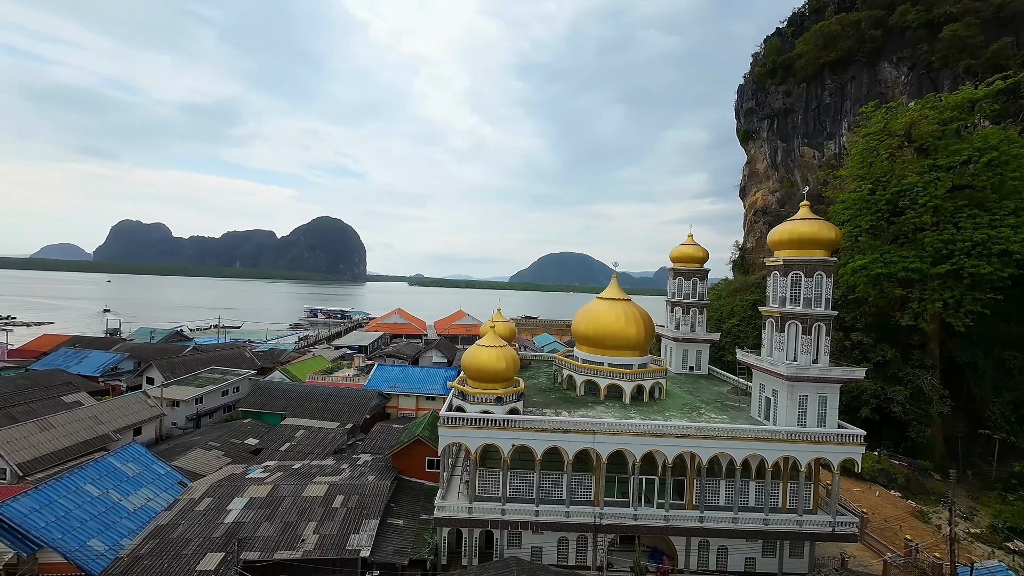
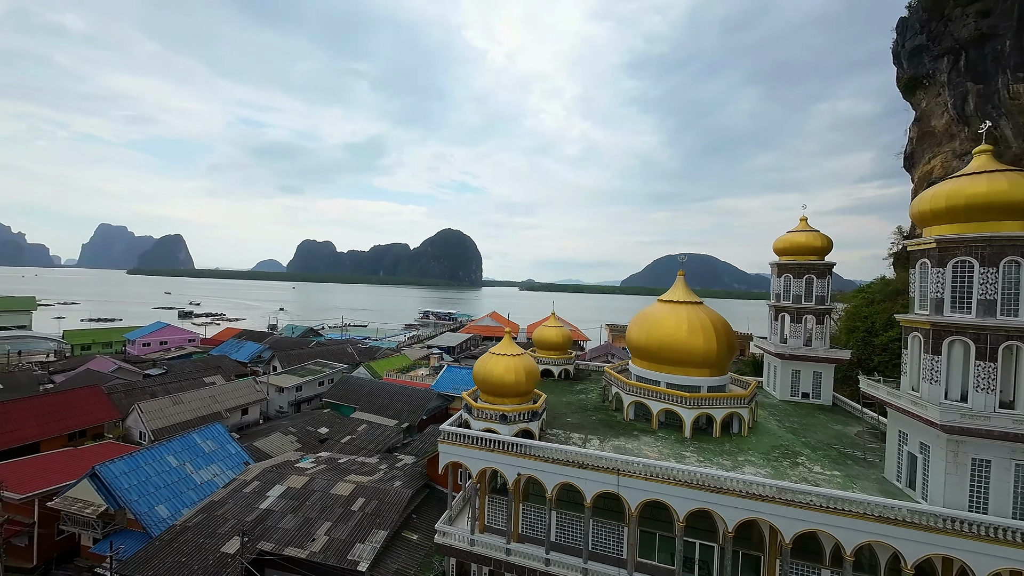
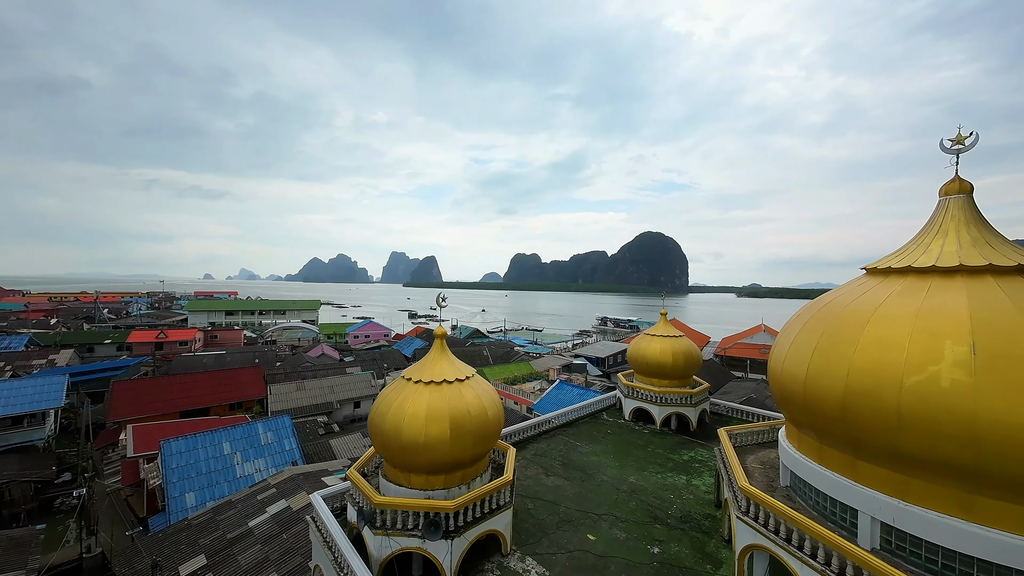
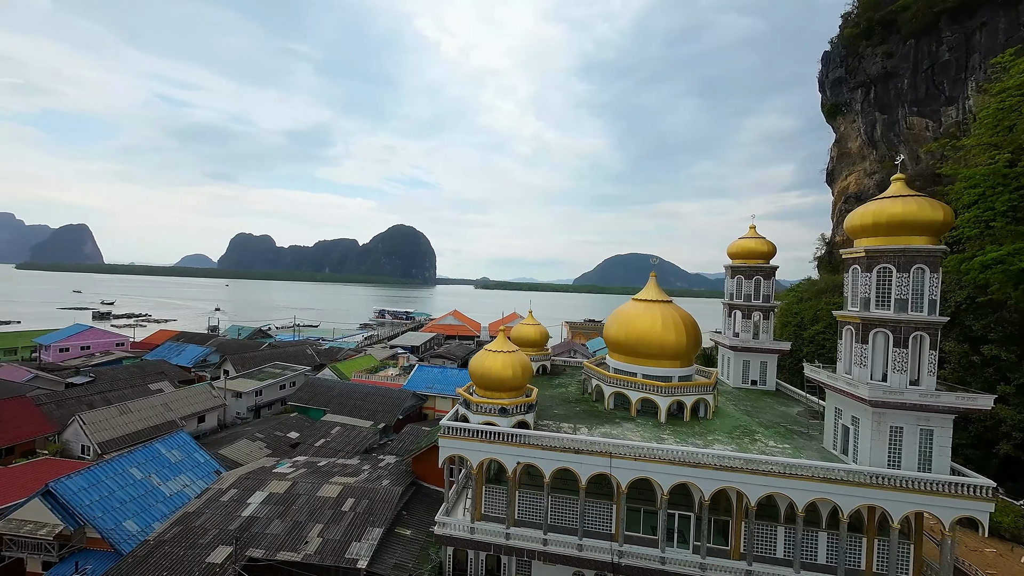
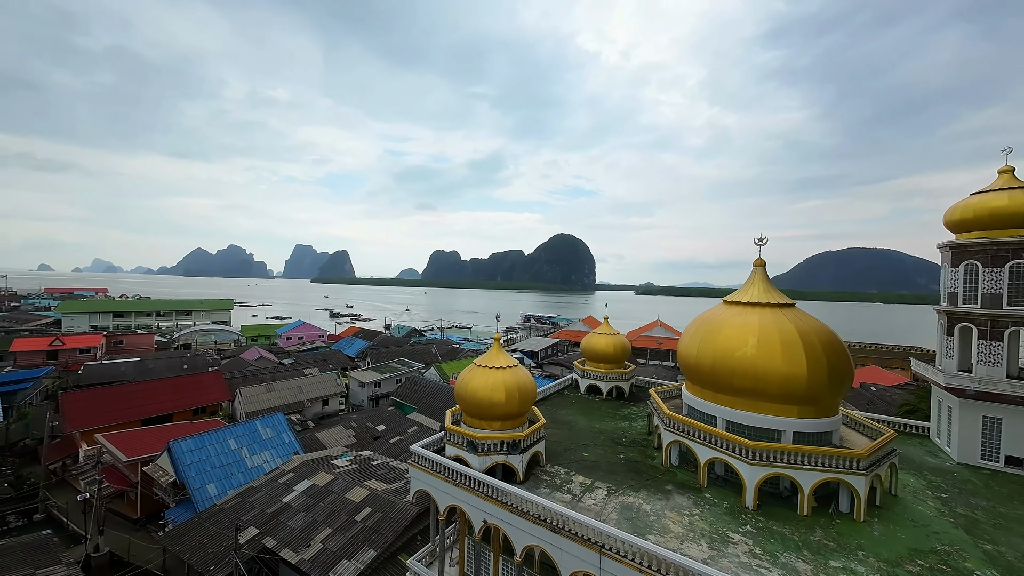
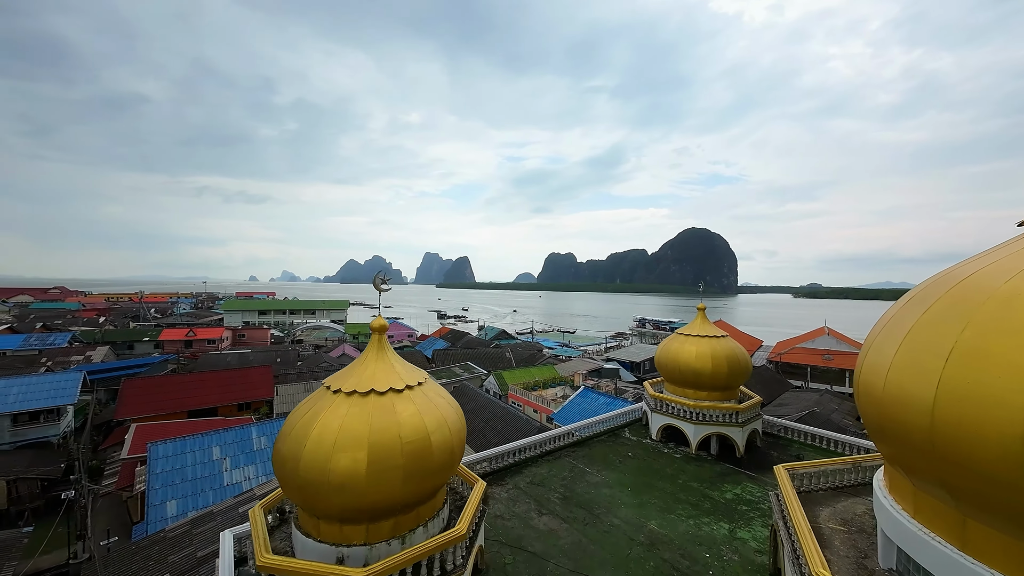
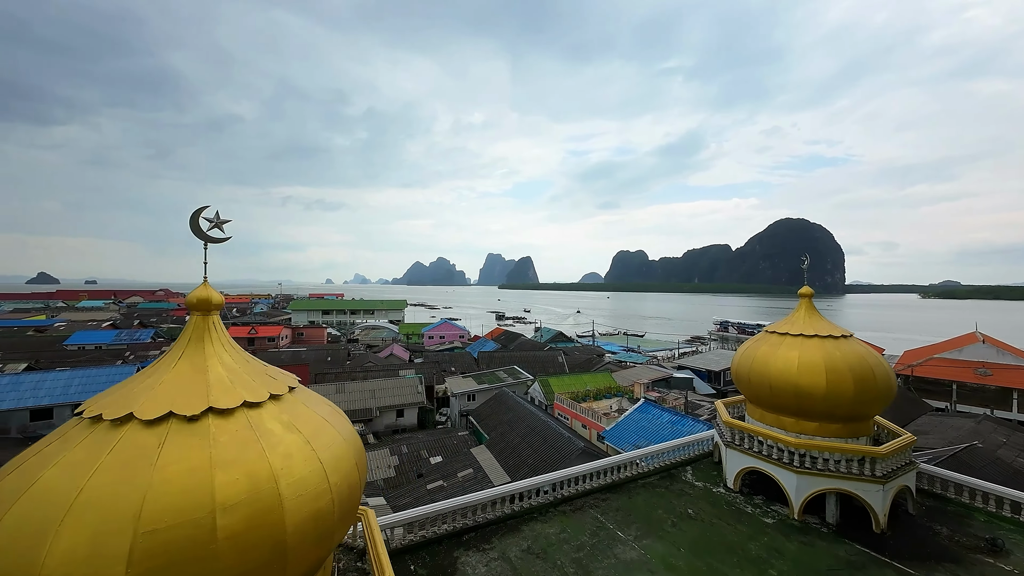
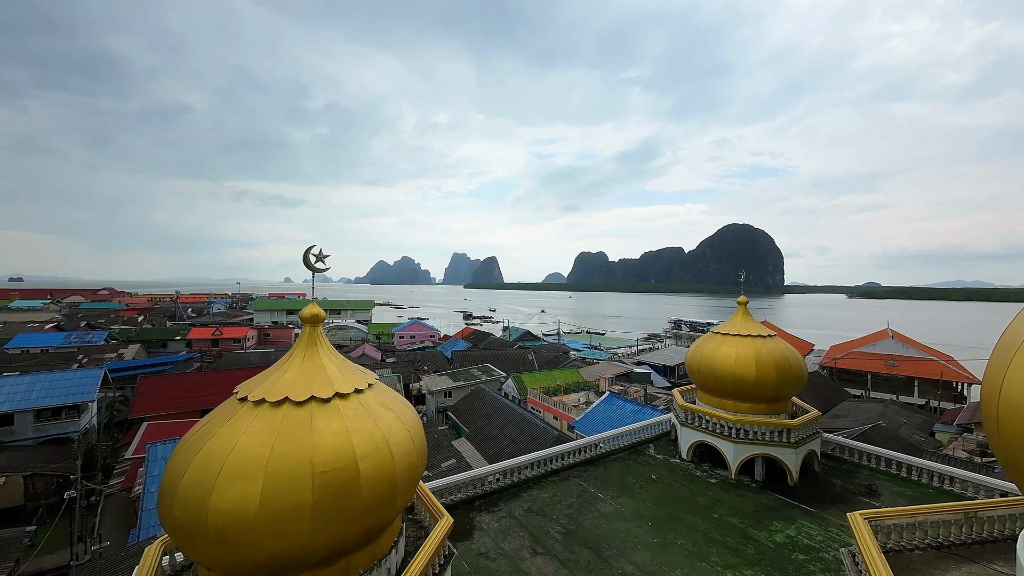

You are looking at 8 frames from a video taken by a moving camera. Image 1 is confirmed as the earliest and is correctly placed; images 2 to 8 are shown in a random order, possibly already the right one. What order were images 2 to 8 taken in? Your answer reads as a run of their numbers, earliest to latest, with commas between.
4, 2, 5, 3, 6, 8, 7
